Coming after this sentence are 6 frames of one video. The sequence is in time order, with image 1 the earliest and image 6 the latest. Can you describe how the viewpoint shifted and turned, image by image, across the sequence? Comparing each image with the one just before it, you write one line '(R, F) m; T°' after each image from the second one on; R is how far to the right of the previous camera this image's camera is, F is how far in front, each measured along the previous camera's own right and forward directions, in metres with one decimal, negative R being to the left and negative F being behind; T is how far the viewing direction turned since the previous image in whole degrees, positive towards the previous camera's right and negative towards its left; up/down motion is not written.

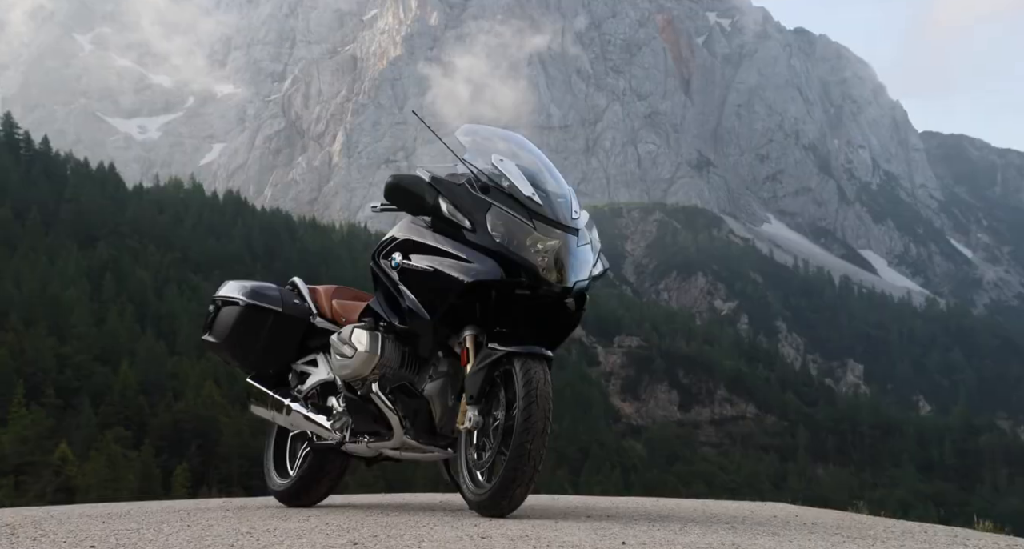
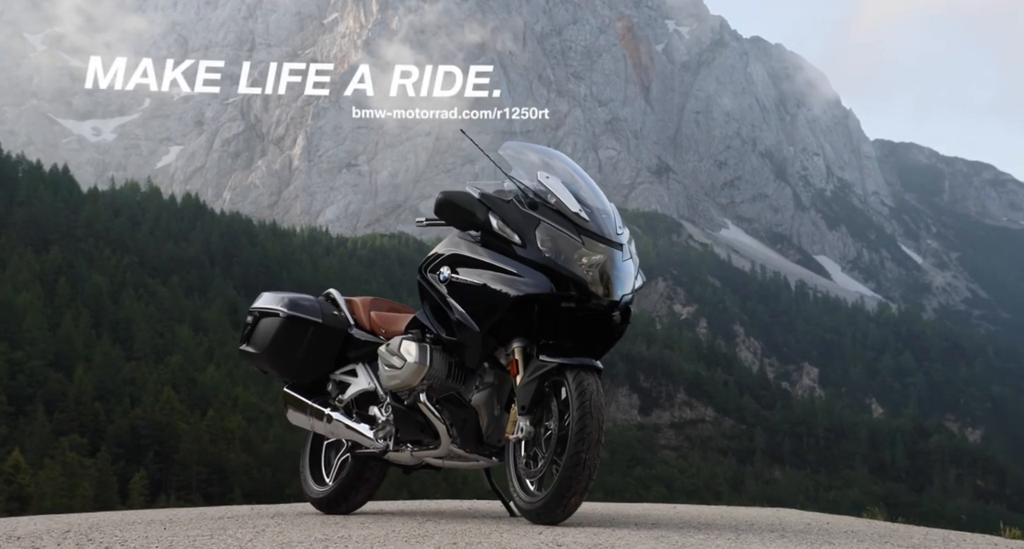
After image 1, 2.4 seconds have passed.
(-0.8, -0.3) m; +3°
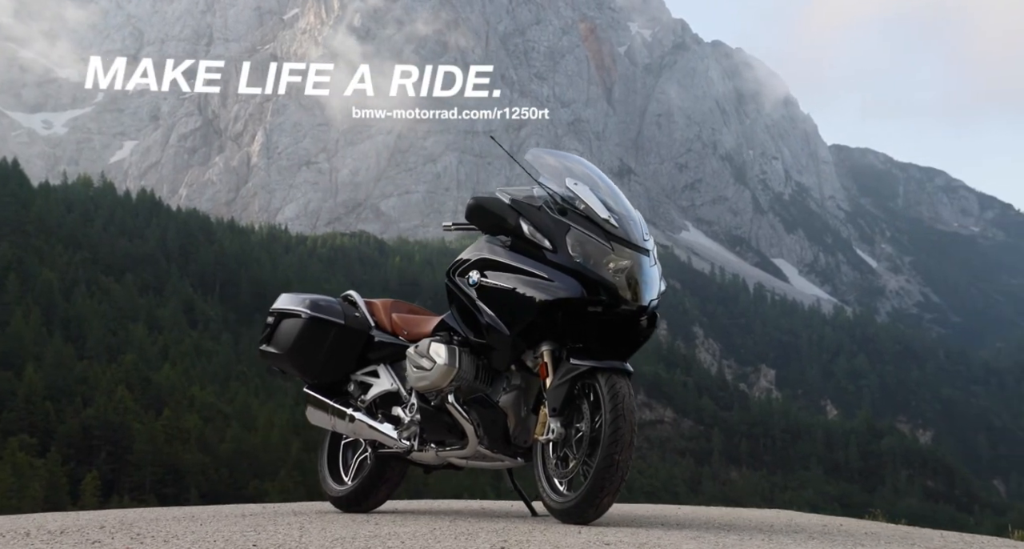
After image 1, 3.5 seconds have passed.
(-0.6, -0.2) m; +2°
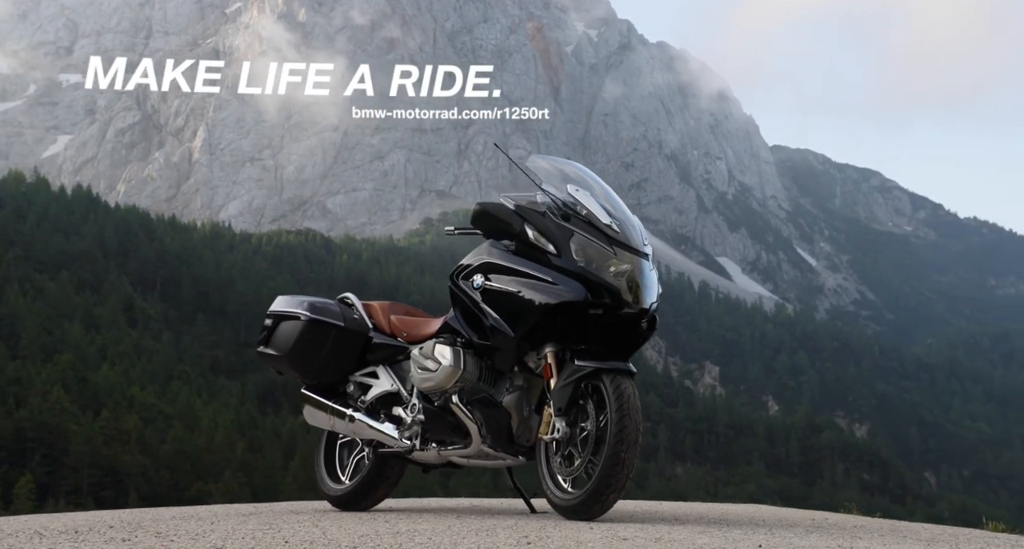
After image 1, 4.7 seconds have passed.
(-0.5, -0.2) m; +3°
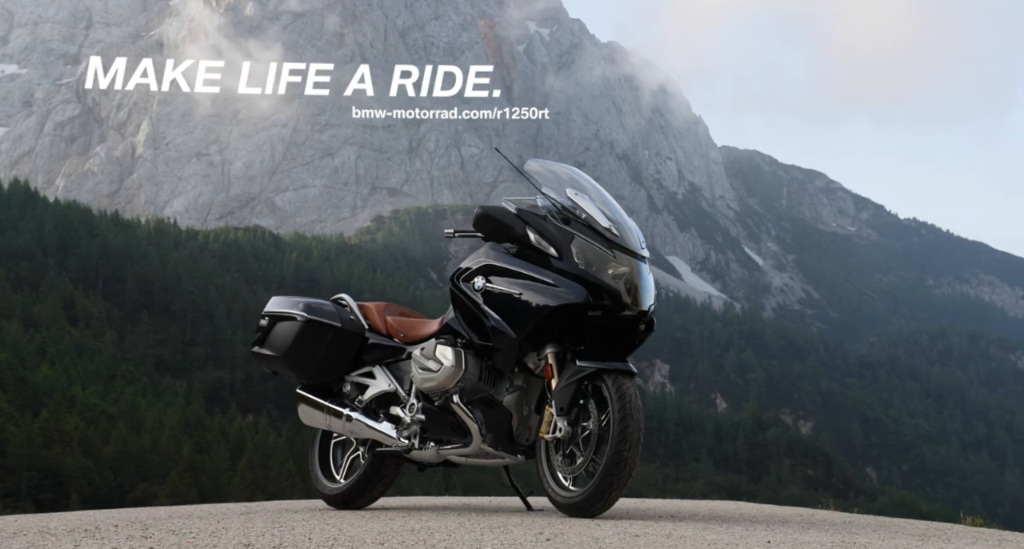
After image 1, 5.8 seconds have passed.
(-0.5, -0.2) m; +3°
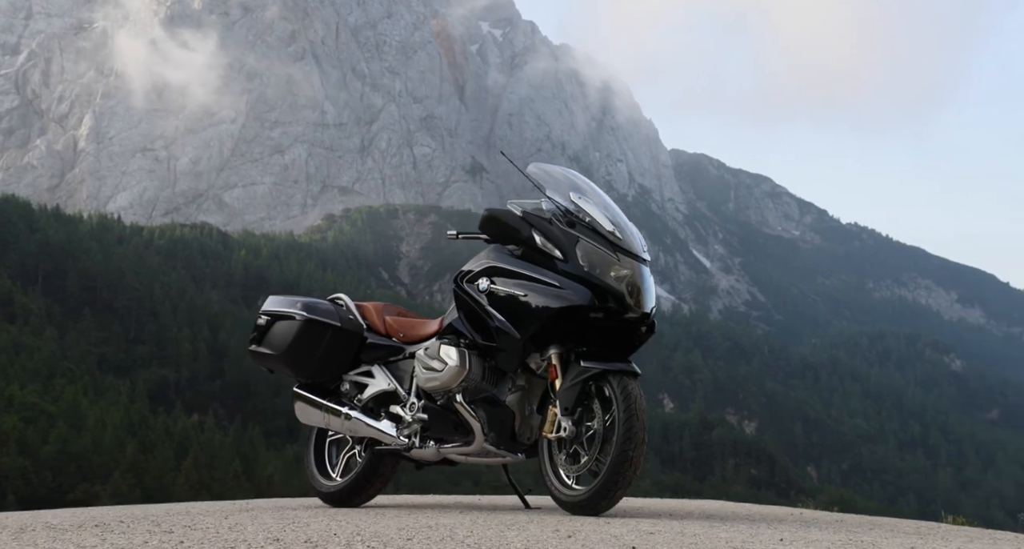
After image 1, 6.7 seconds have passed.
(-0.5, -0.1) m; +3°
